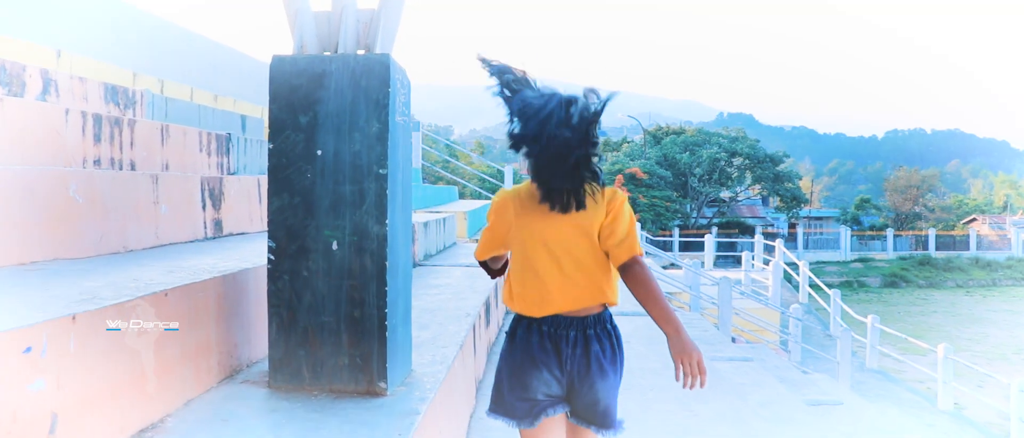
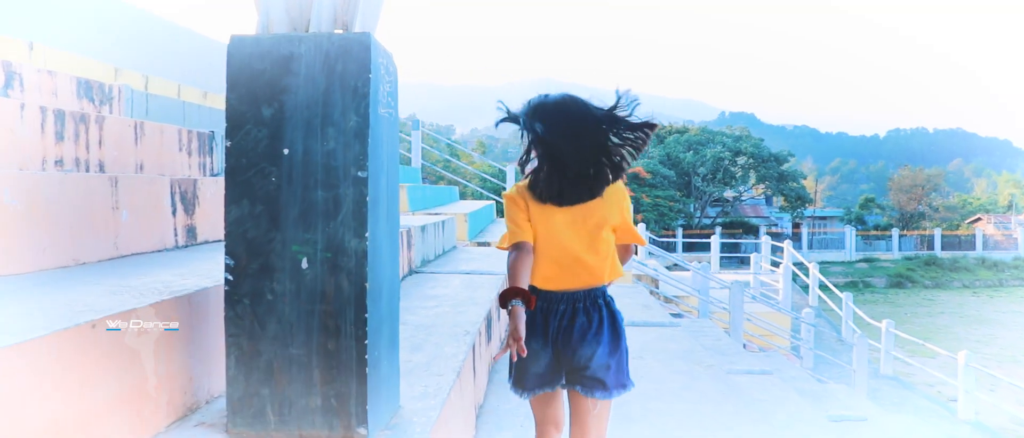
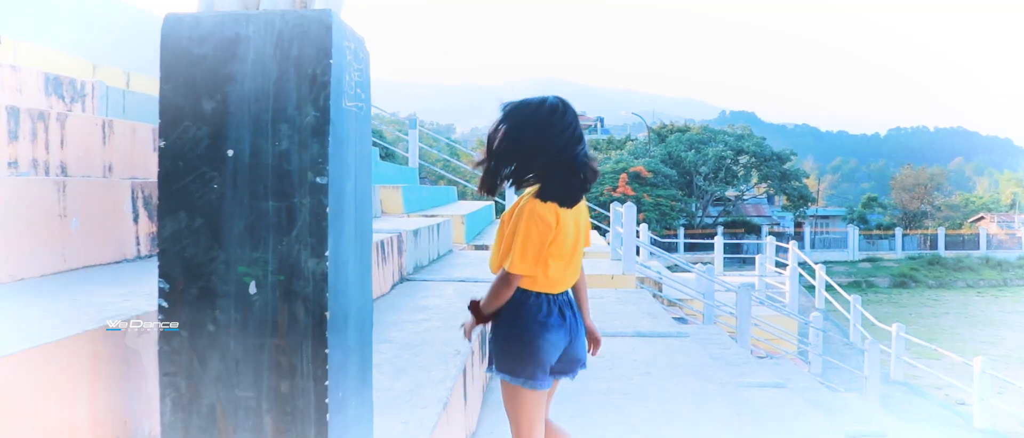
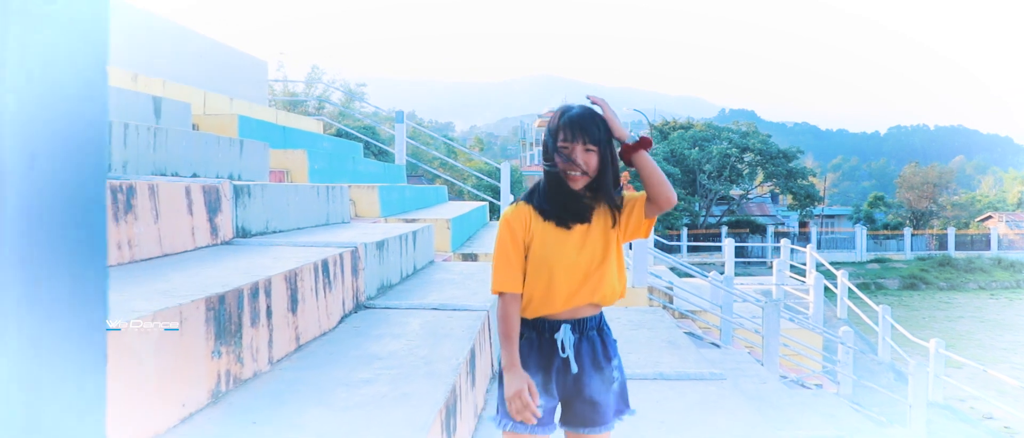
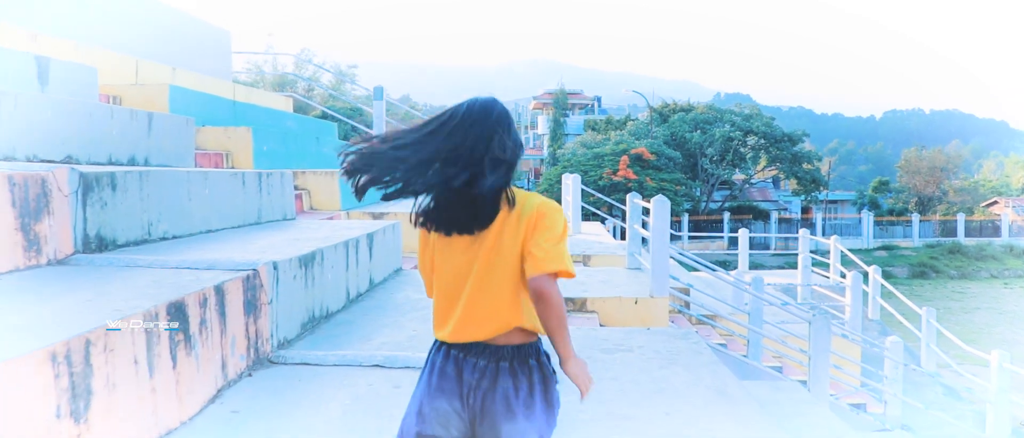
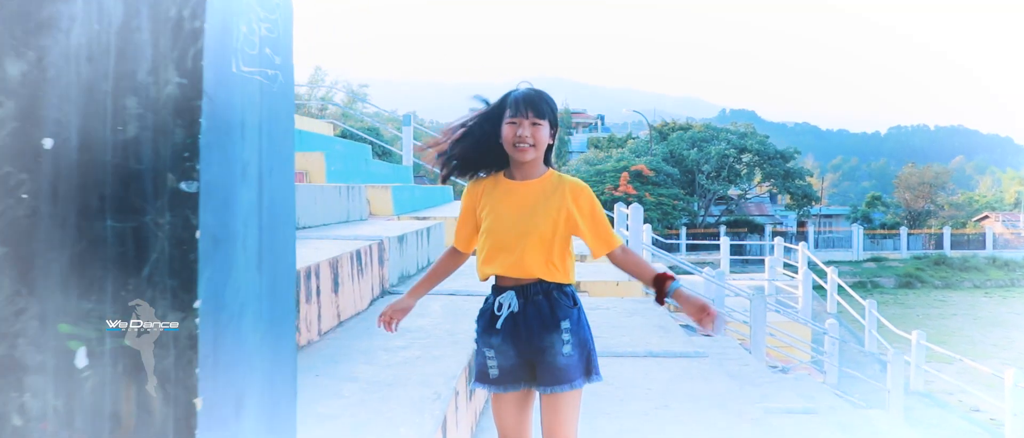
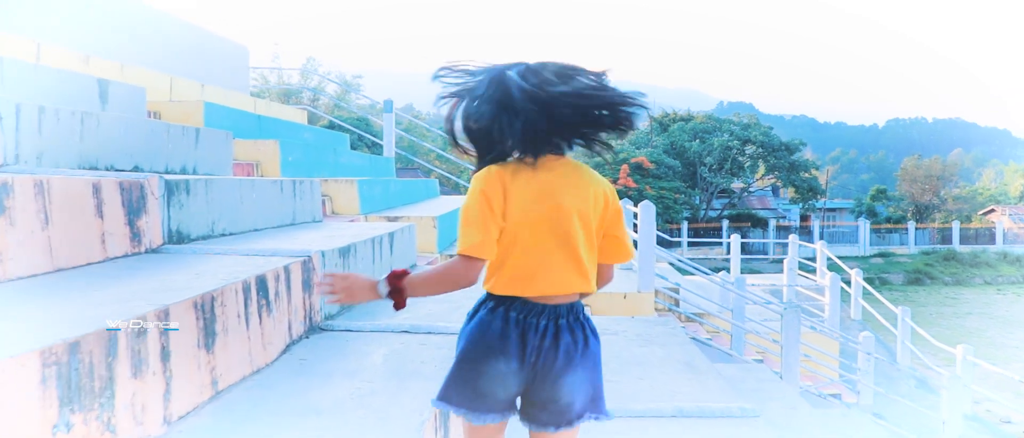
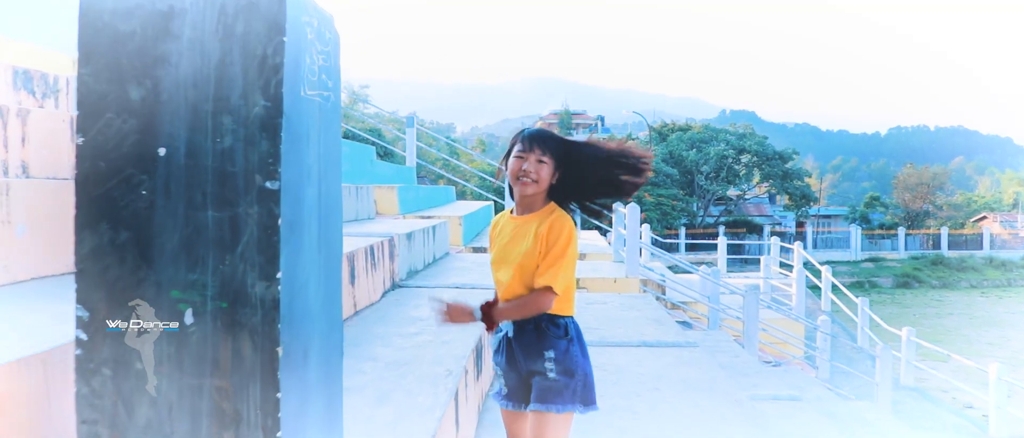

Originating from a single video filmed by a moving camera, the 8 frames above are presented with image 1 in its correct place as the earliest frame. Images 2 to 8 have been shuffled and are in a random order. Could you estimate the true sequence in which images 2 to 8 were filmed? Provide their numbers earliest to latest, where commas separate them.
2, 3, 8, 6, 4, 7, 5
